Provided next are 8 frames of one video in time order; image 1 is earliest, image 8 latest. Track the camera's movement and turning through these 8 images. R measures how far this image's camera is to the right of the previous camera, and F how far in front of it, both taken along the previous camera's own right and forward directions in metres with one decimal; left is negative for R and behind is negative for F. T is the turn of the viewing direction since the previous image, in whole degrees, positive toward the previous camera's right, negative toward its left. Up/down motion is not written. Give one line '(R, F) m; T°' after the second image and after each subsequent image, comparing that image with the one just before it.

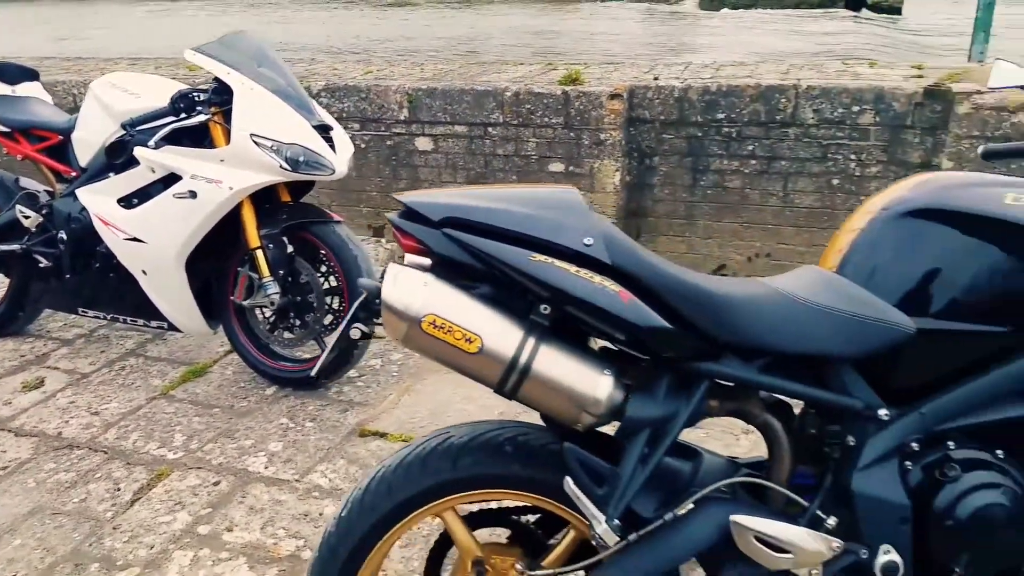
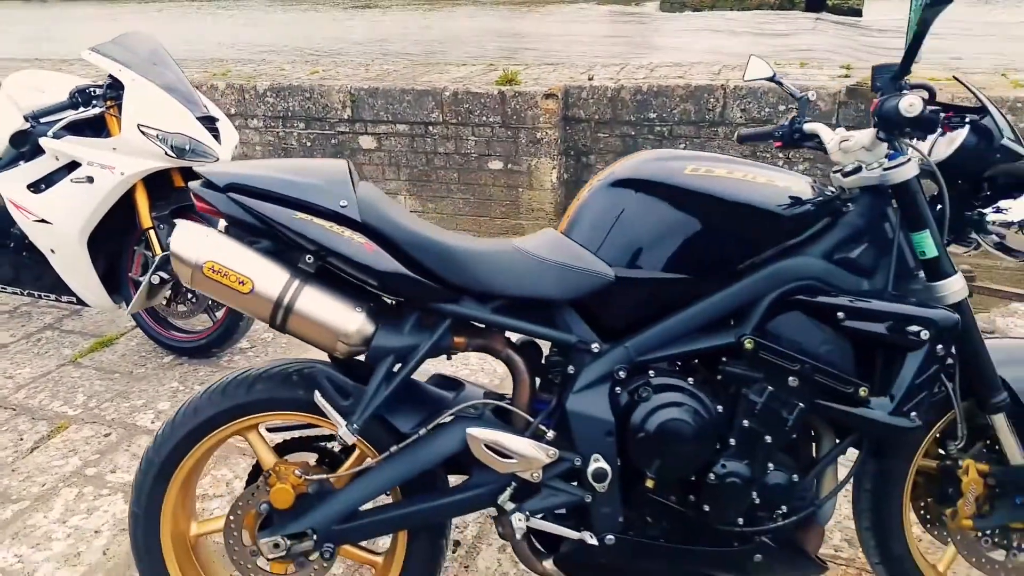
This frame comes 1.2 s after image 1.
(+0.5, -0.4) m; +2°
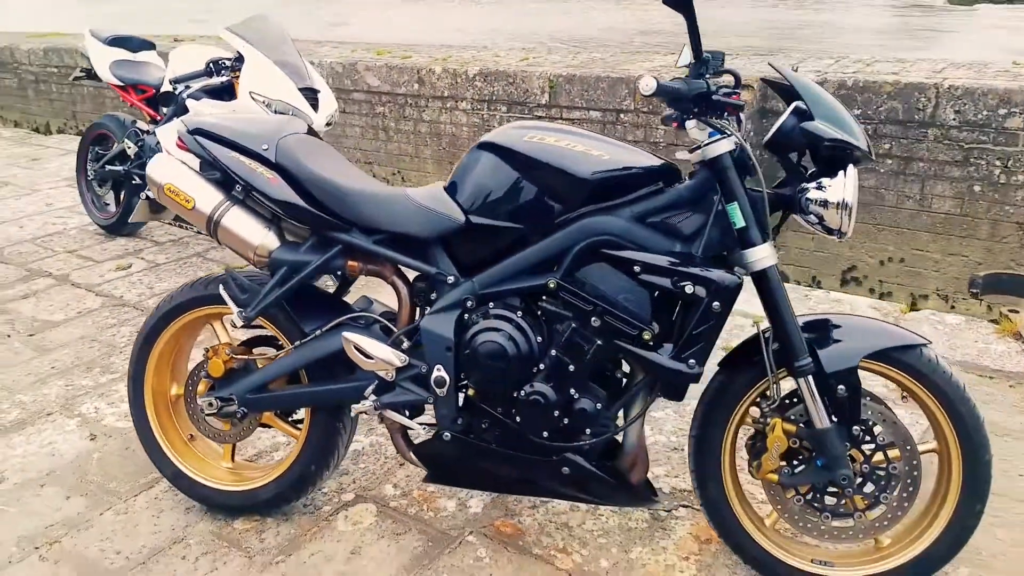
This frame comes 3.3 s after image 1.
(+0.9, -0.3) m; -15°
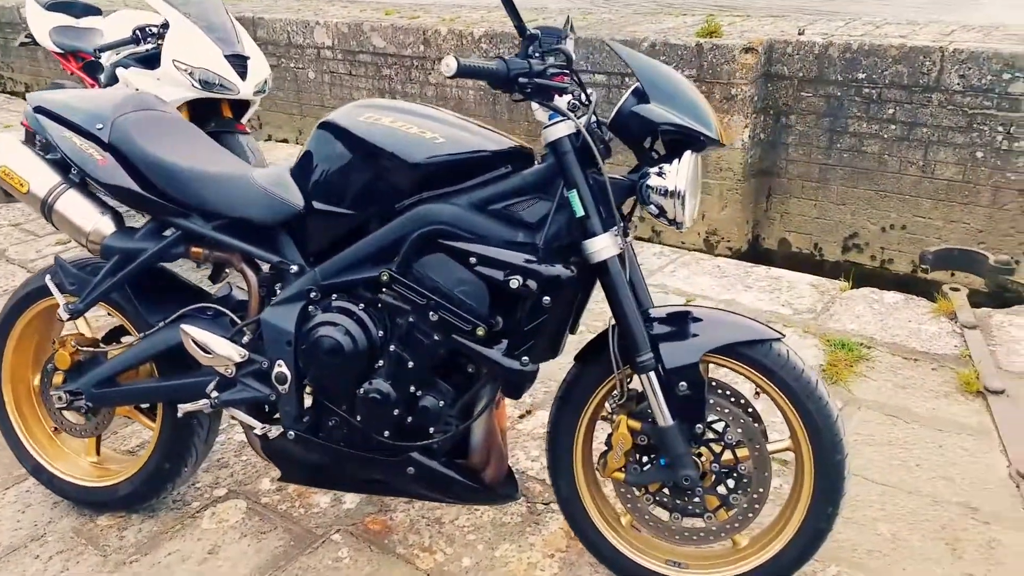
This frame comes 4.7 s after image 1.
(+0.4, +0.1) m; -1°
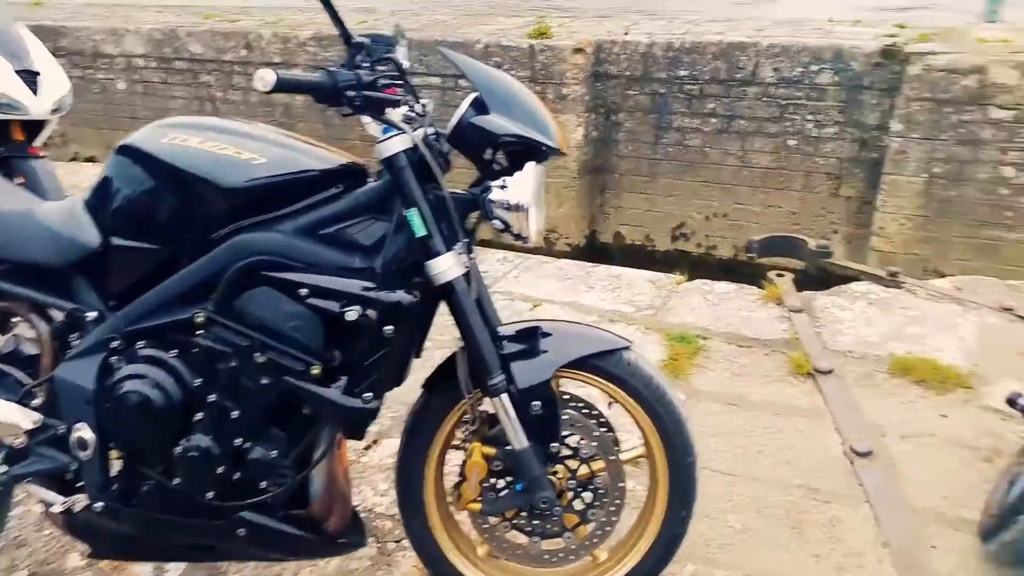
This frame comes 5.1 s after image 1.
(0.0, +0.1) m; +11°
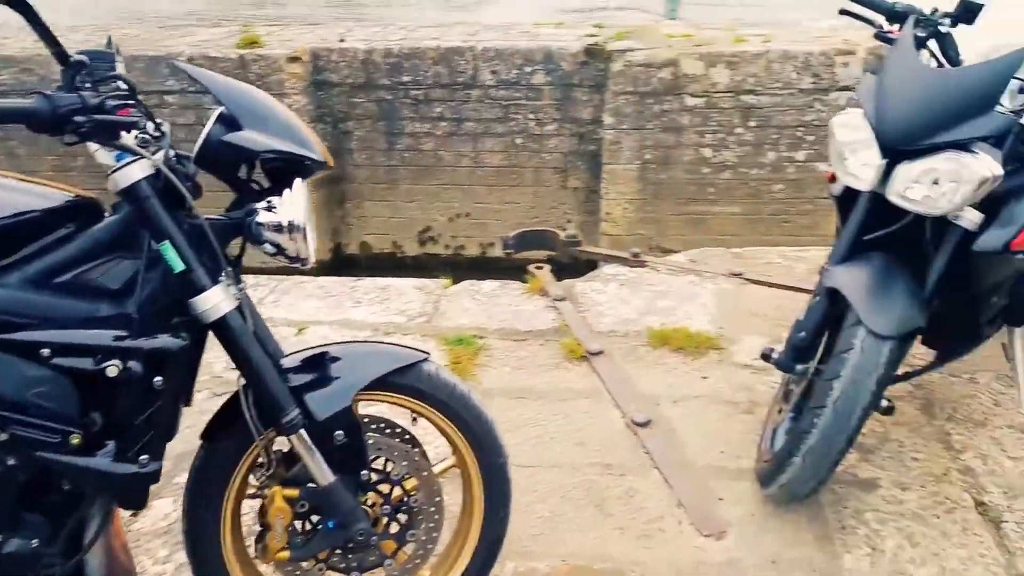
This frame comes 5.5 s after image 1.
(-0.1, +0.1) m; +18°
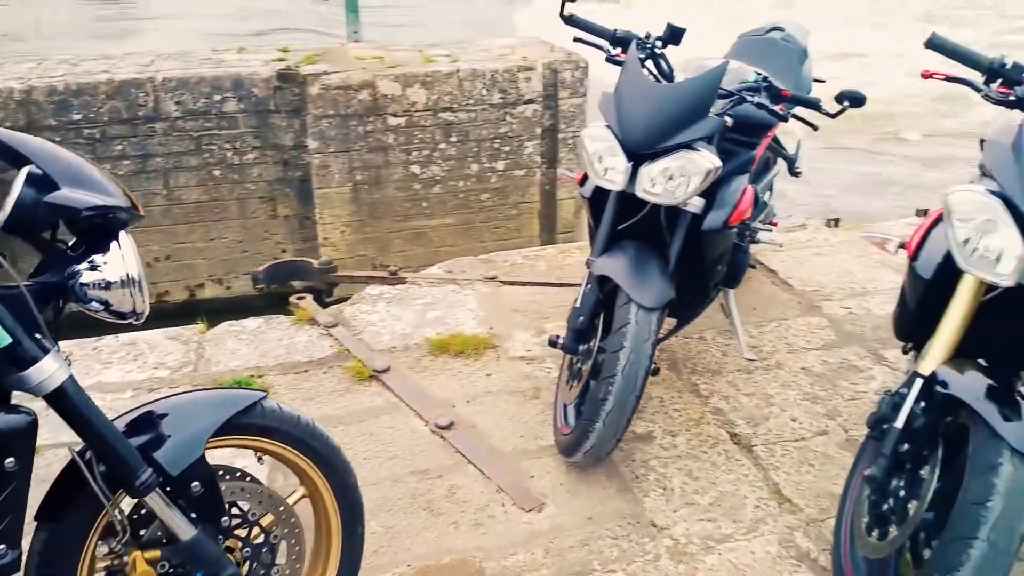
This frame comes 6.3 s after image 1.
(-0.3, -0.1) m; +20°
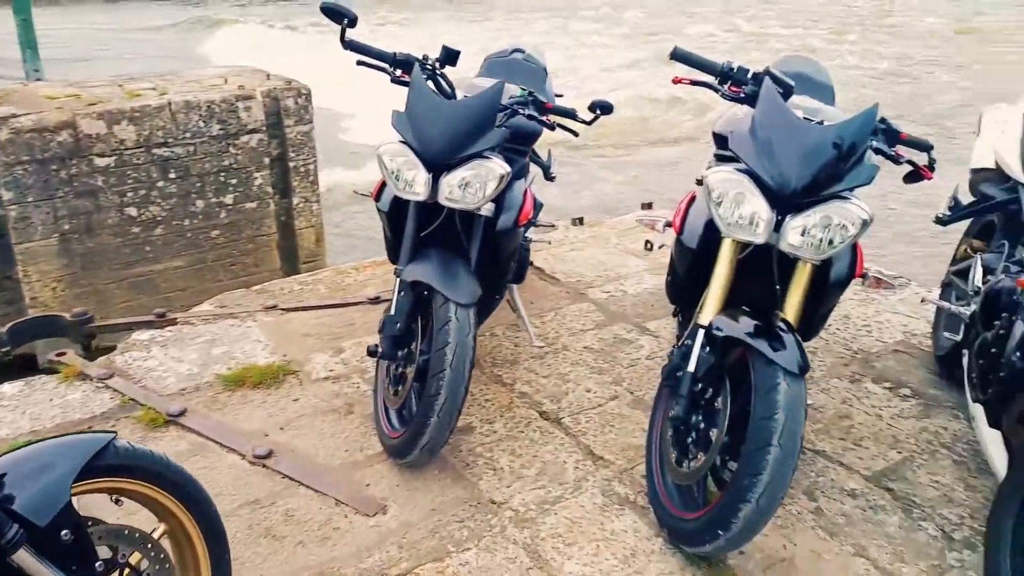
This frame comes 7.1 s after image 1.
(-0.3, -0.1) m; +19°
